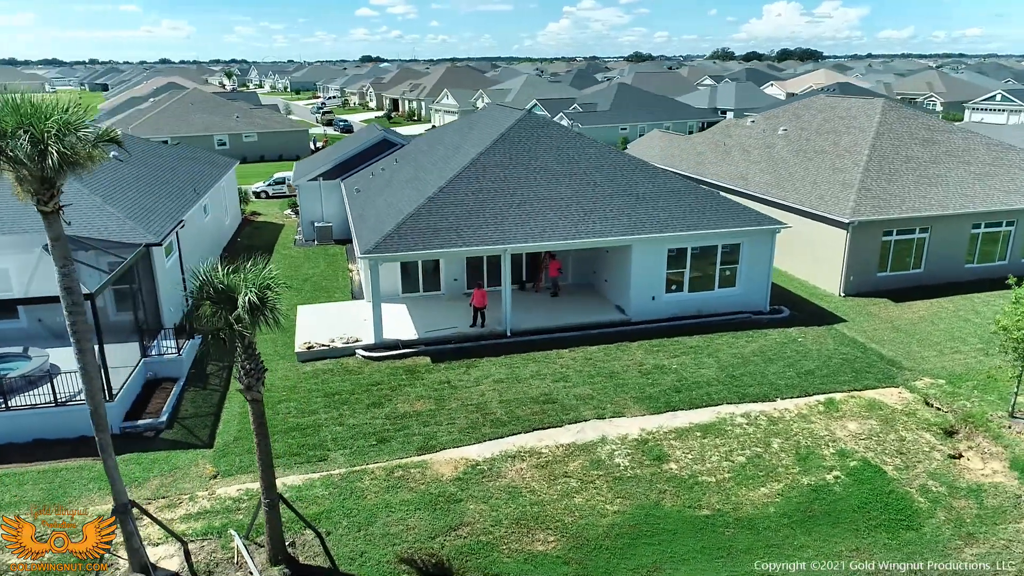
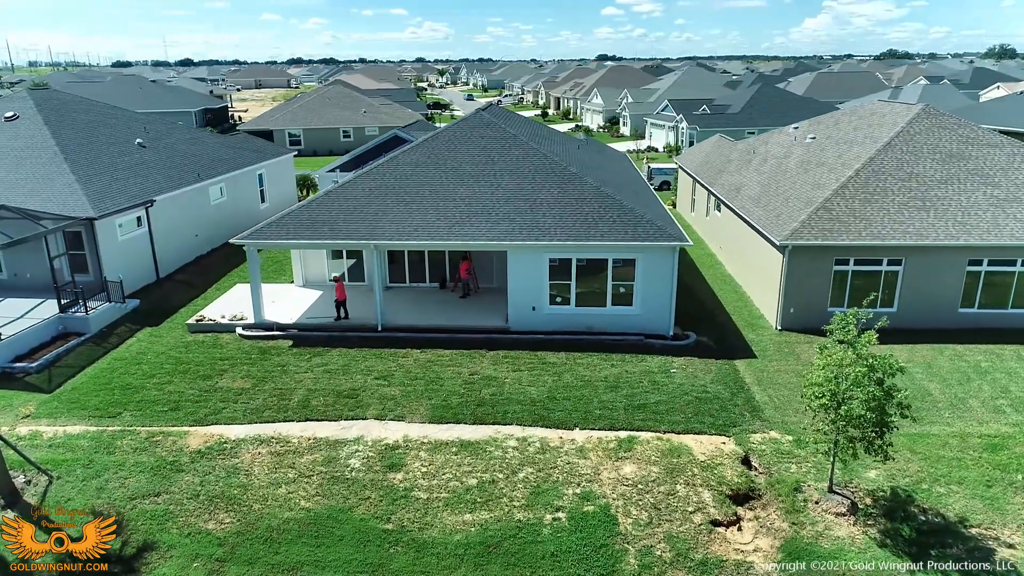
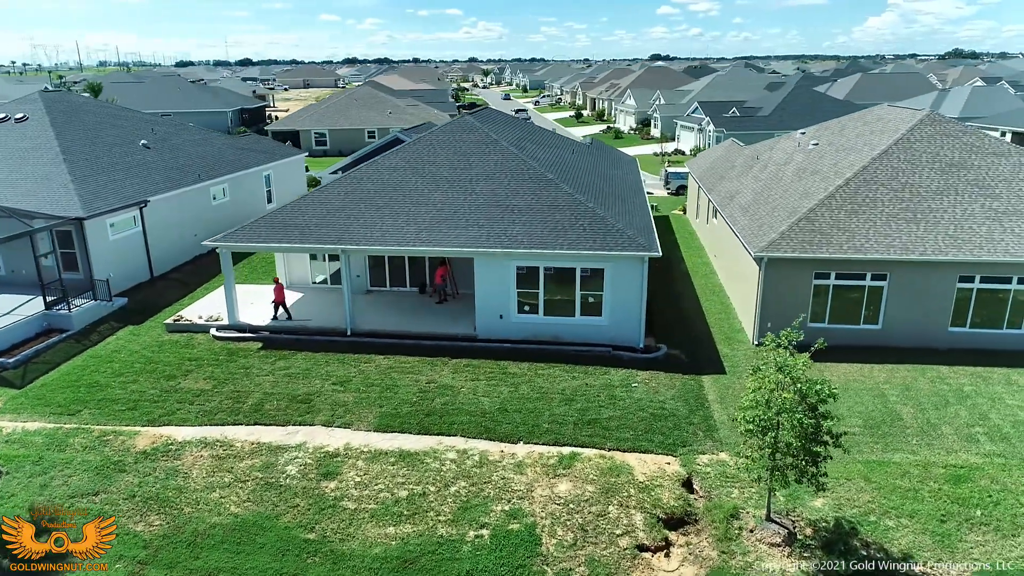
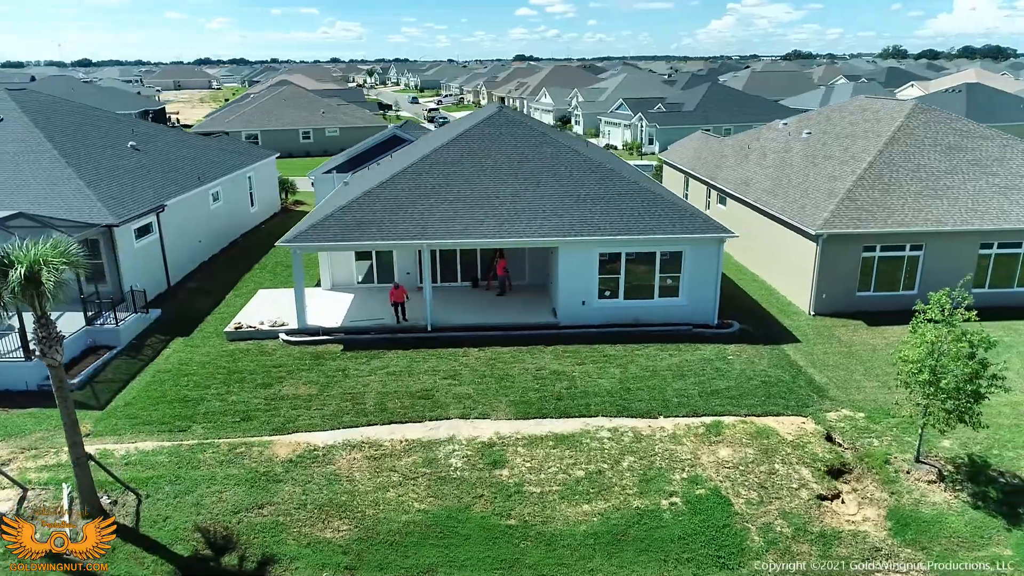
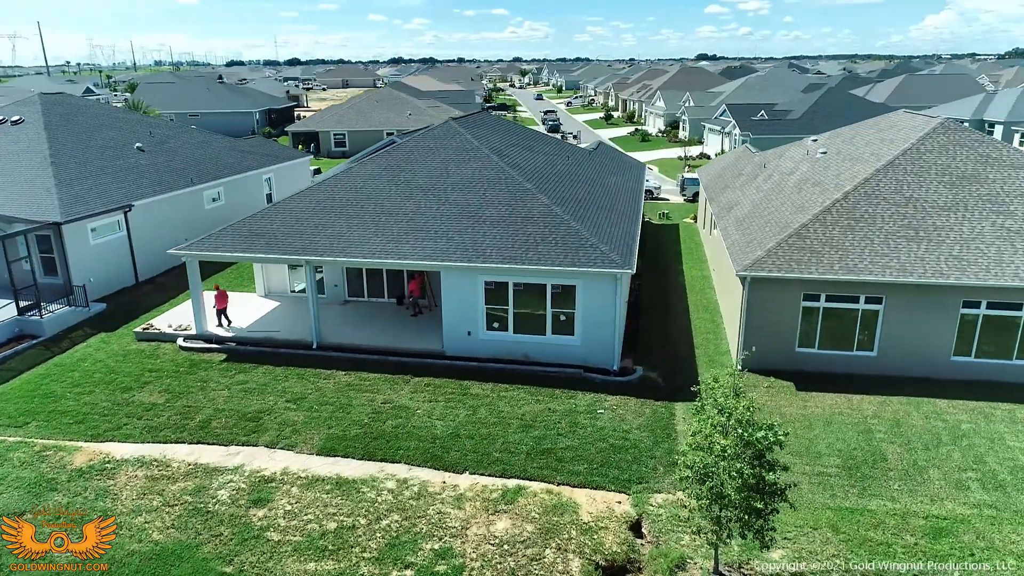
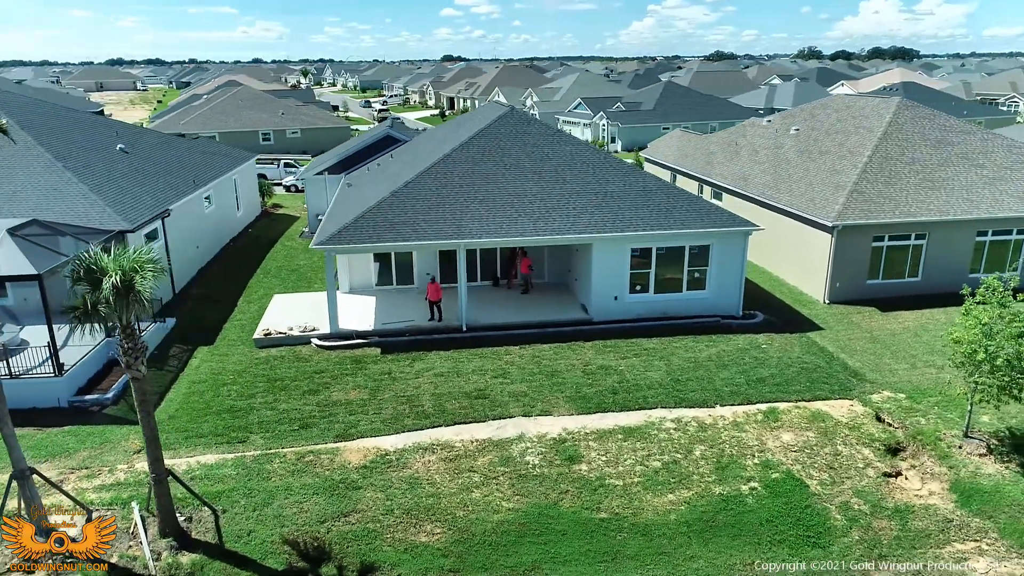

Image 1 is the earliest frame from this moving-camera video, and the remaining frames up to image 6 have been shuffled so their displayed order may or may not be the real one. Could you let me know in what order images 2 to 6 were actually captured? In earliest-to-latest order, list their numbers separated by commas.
6, 4, 2, 3, 5
